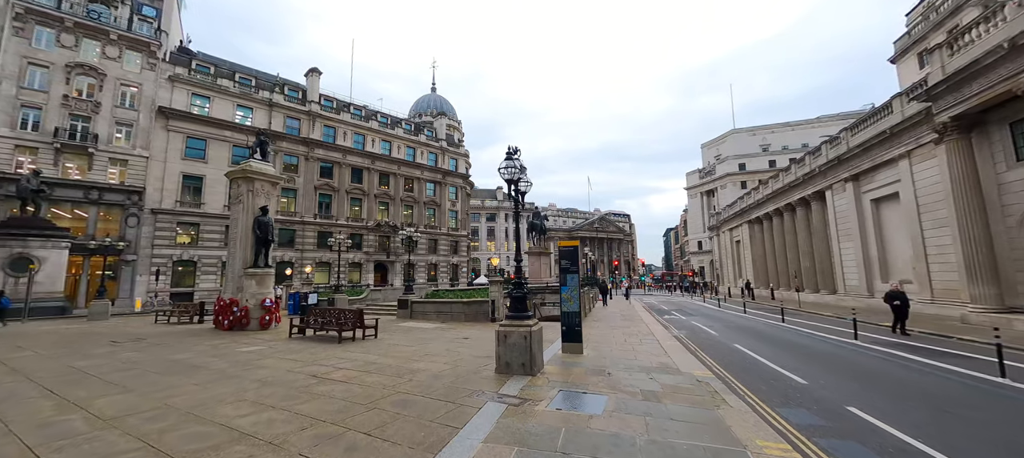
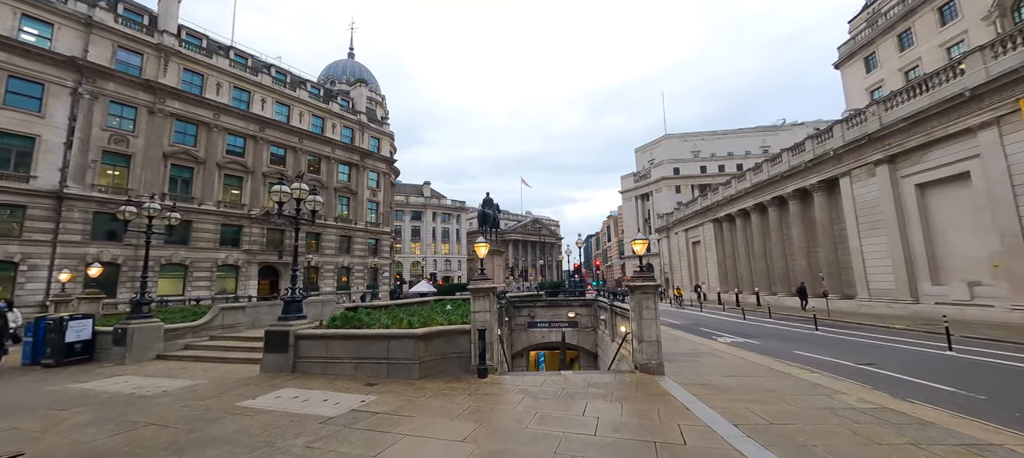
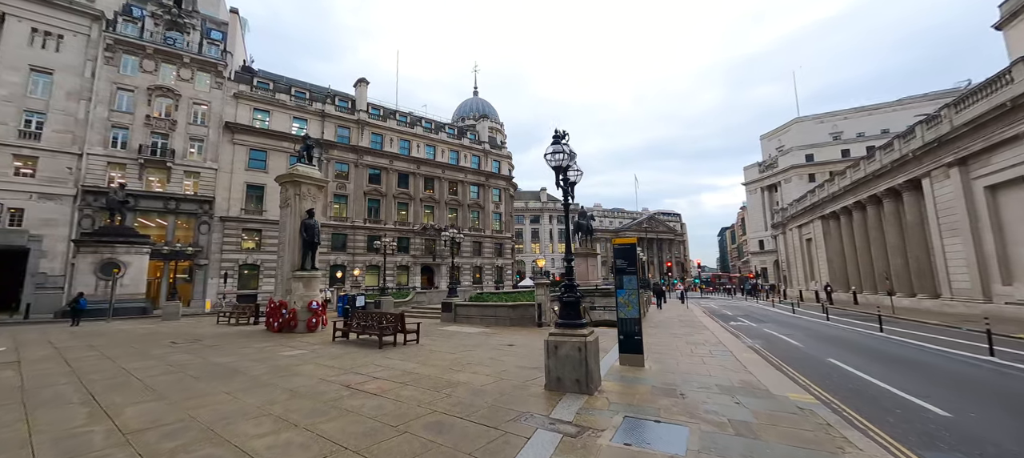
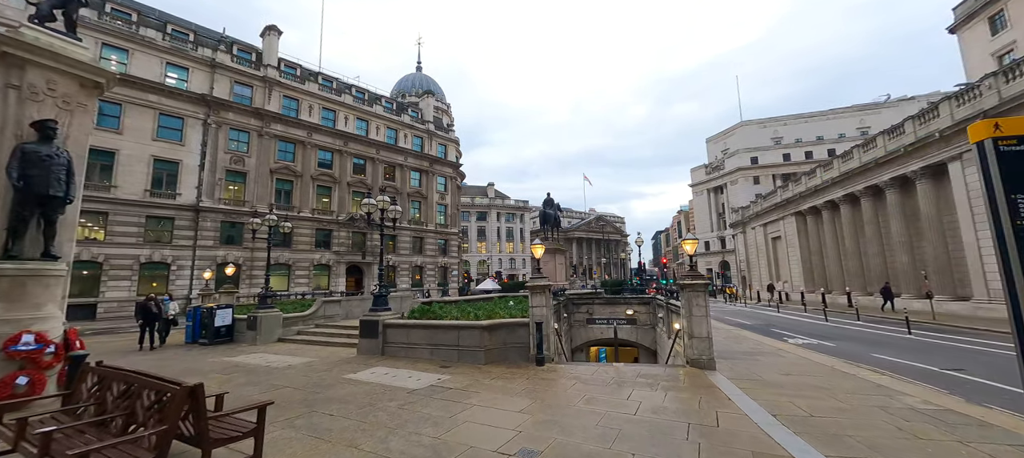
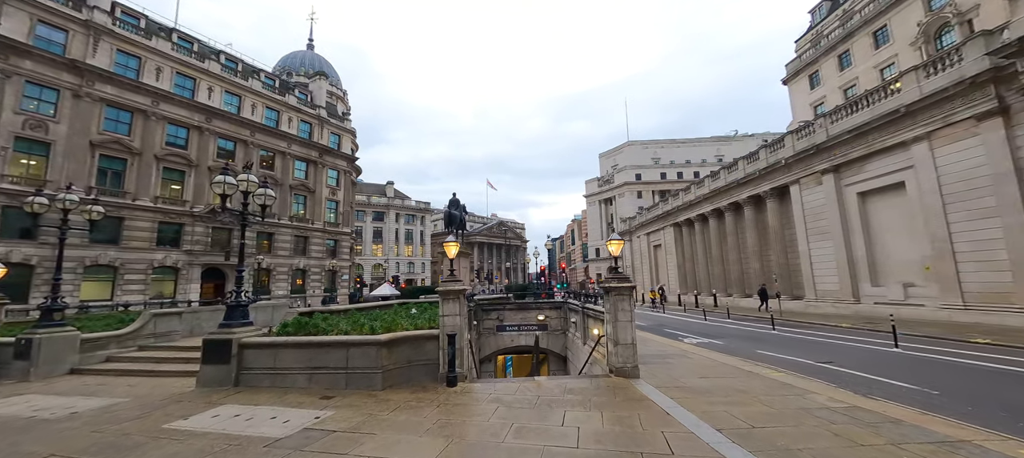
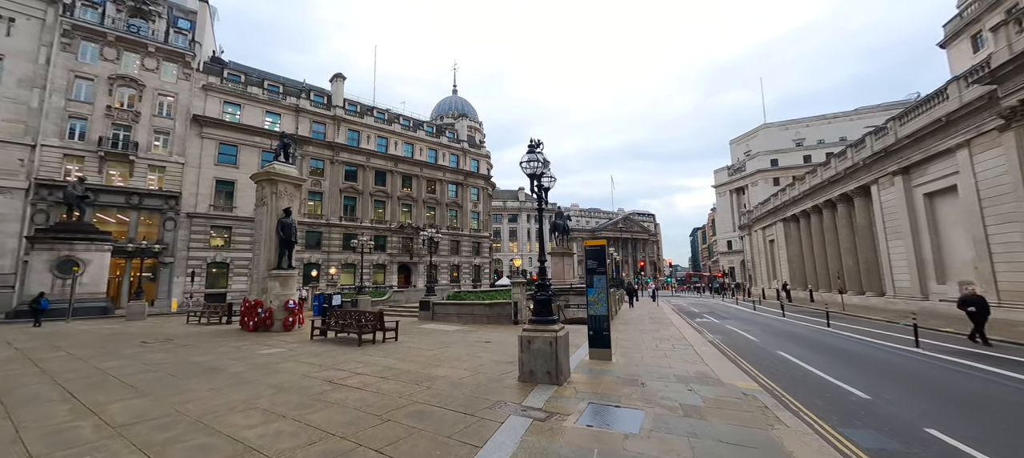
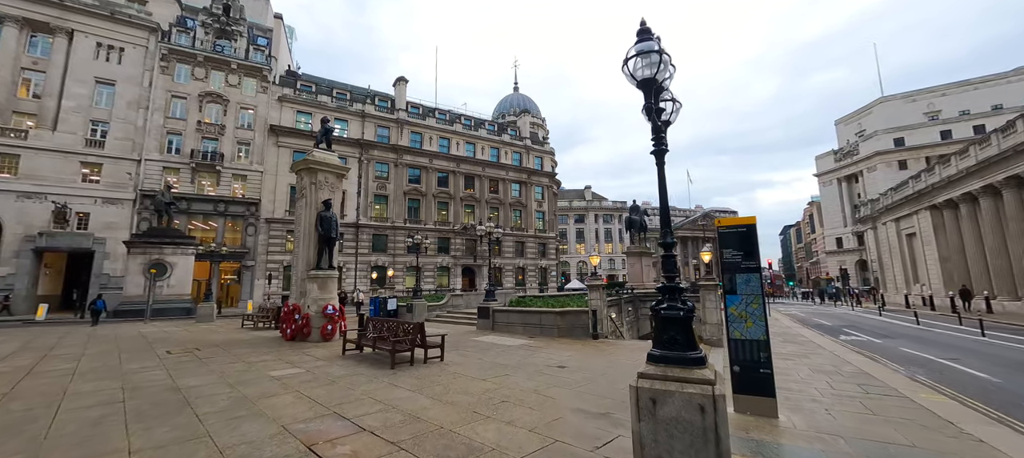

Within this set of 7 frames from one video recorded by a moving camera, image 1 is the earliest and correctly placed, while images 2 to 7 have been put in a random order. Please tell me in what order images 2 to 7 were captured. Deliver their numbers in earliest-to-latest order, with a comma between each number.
6, 3, 7, 4, 2, 5
